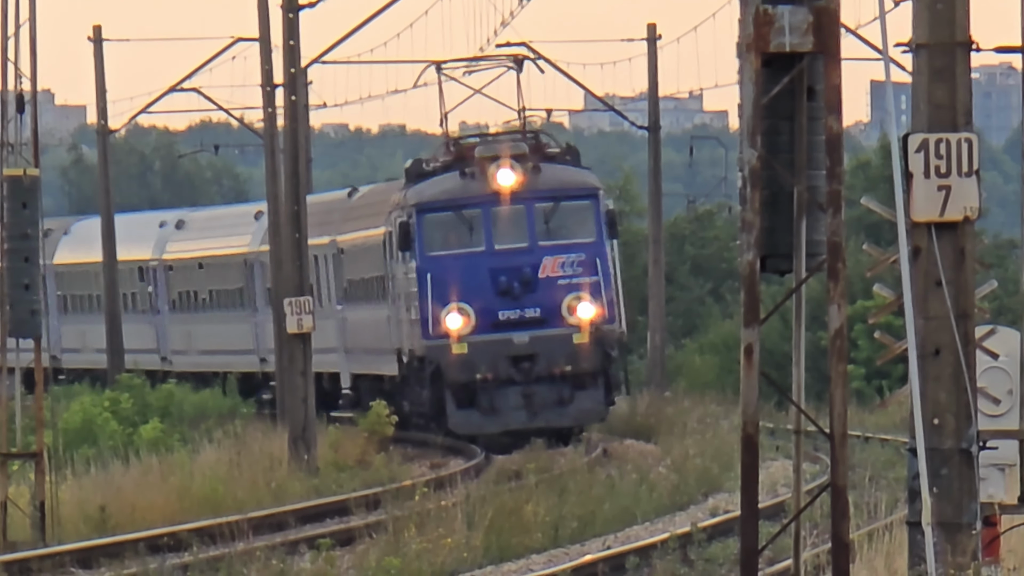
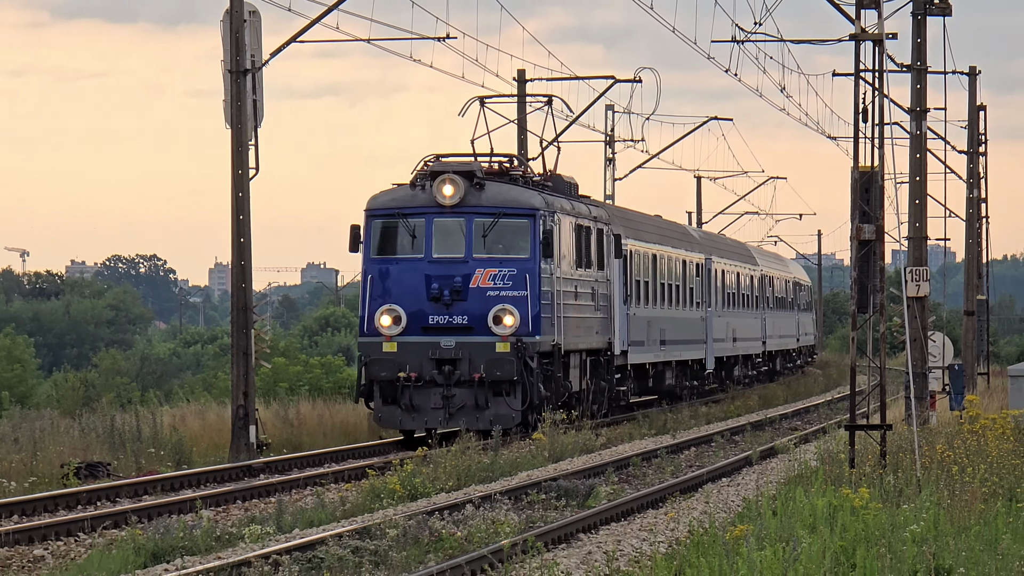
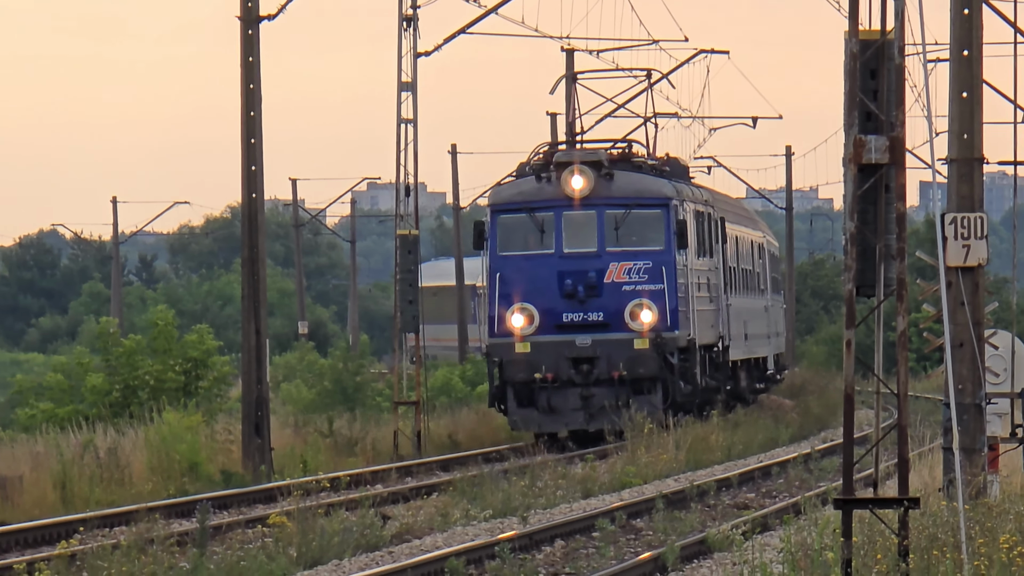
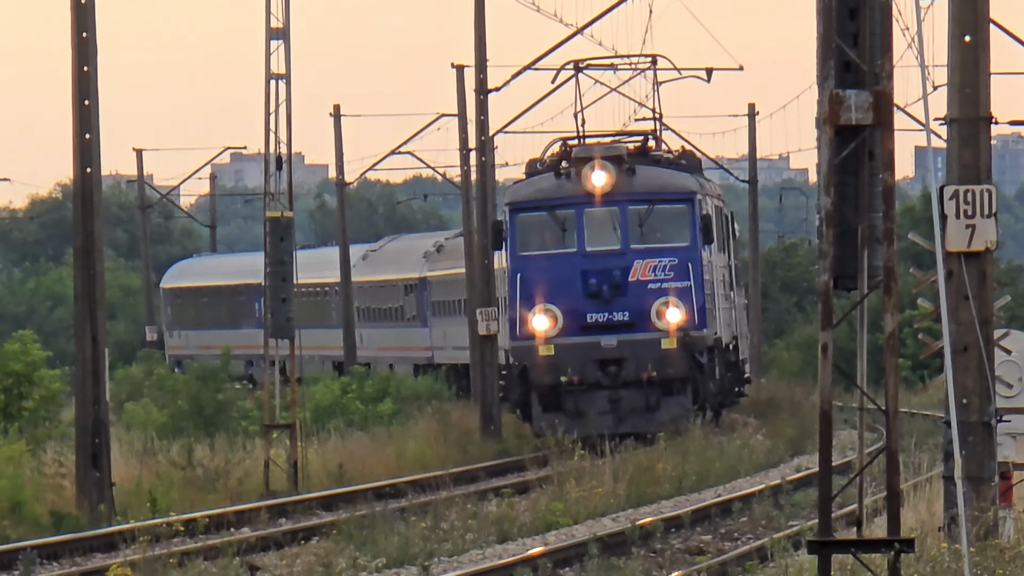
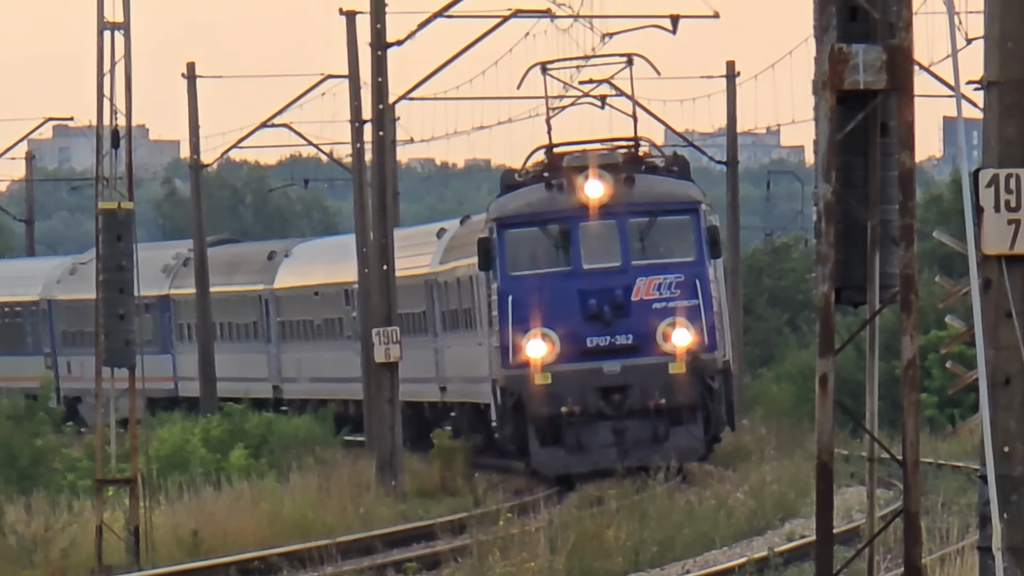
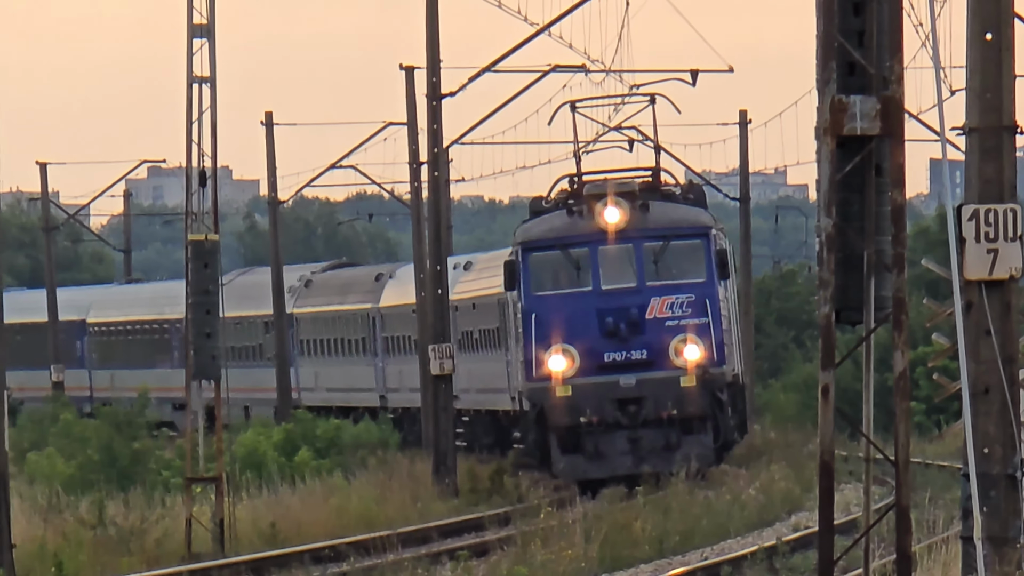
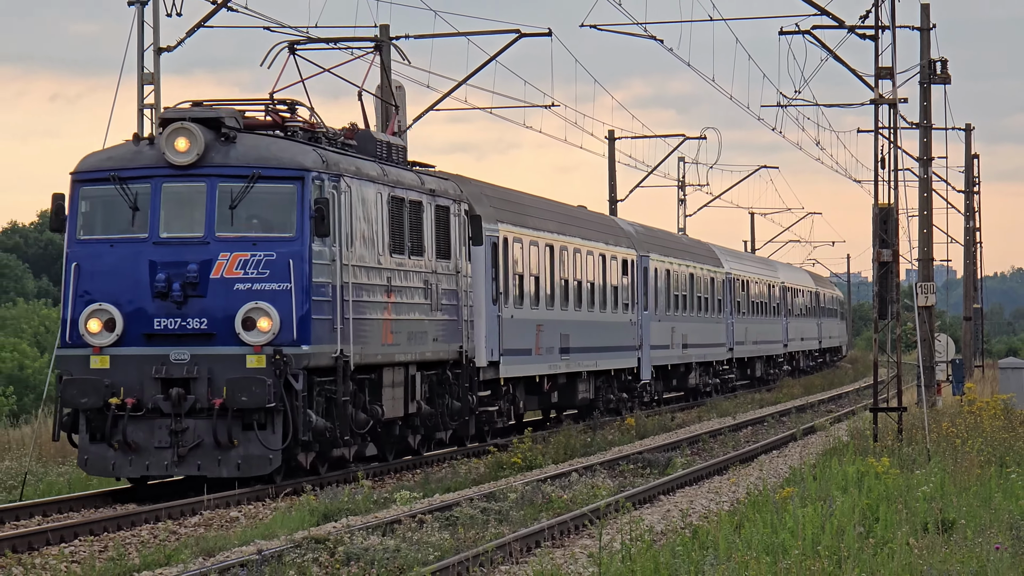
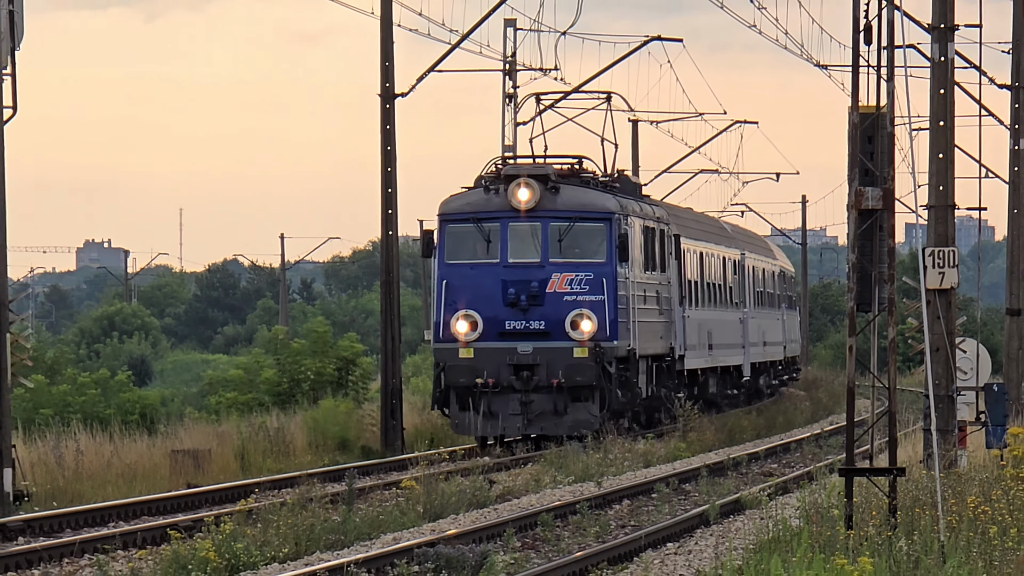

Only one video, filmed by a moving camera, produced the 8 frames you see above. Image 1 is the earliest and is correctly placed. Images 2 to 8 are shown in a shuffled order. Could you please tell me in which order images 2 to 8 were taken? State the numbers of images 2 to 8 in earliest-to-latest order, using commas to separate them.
5, 6, 4, 3, 8, 2, 7
